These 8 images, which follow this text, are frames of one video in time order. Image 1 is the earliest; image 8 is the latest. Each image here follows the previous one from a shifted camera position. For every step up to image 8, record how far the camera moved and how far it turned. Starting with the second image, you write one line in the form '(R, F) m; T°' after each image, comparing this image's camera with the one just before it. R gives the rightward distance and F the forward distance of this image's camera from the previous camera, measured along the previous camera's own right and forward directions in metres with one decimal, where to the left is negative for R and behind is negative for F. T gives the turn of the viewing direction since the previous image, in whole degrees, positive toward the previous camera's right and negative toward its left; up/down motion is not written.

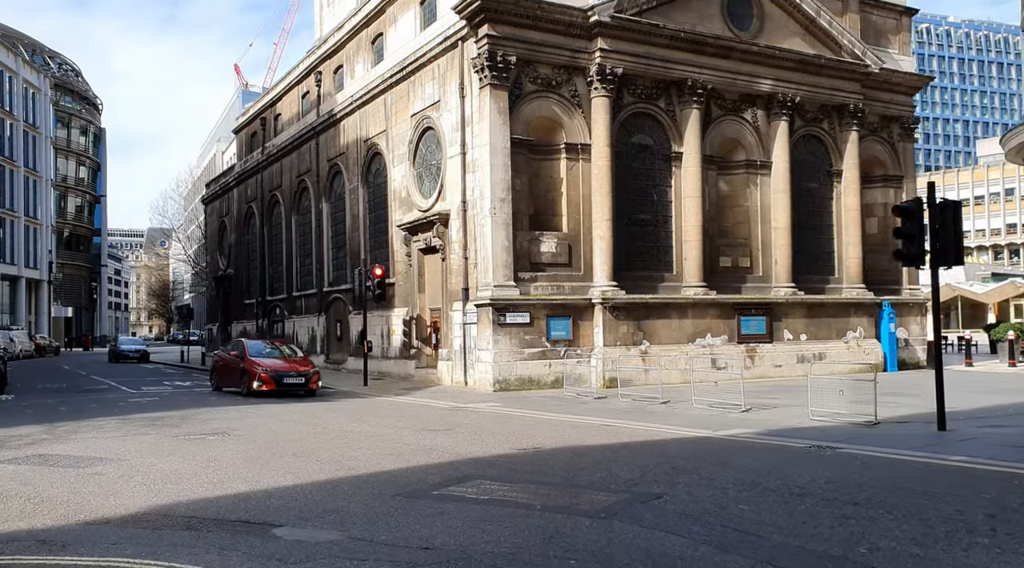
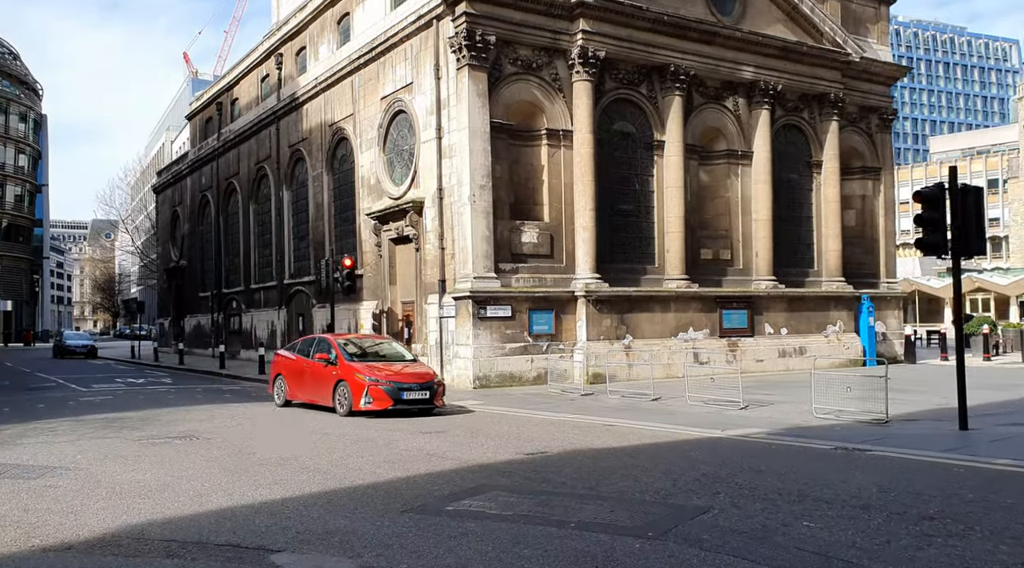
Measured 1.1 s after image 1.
(-0.7, +1.2) m; +3°
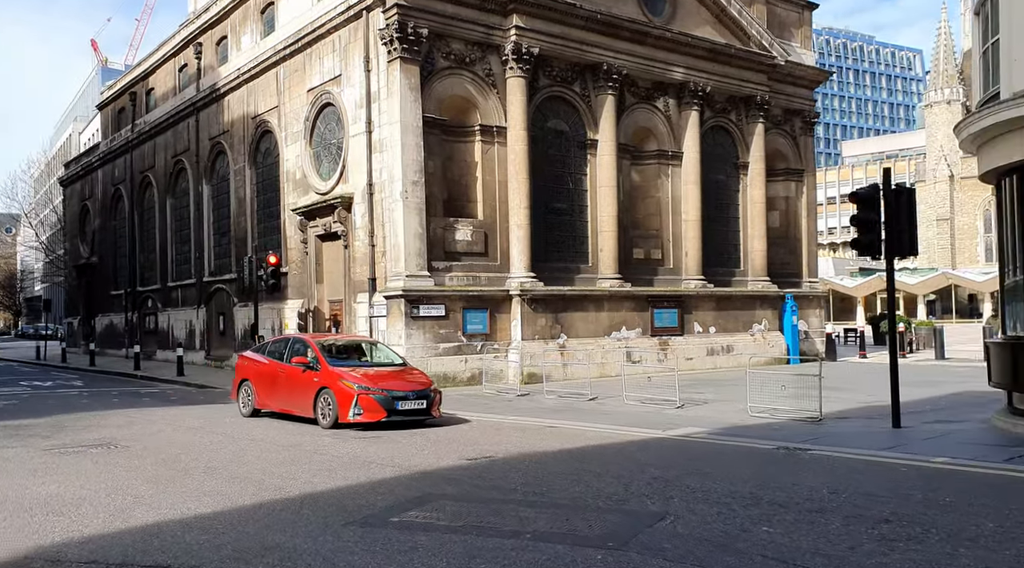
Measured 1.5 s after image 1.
(-0.3, +0.4) m; +5°
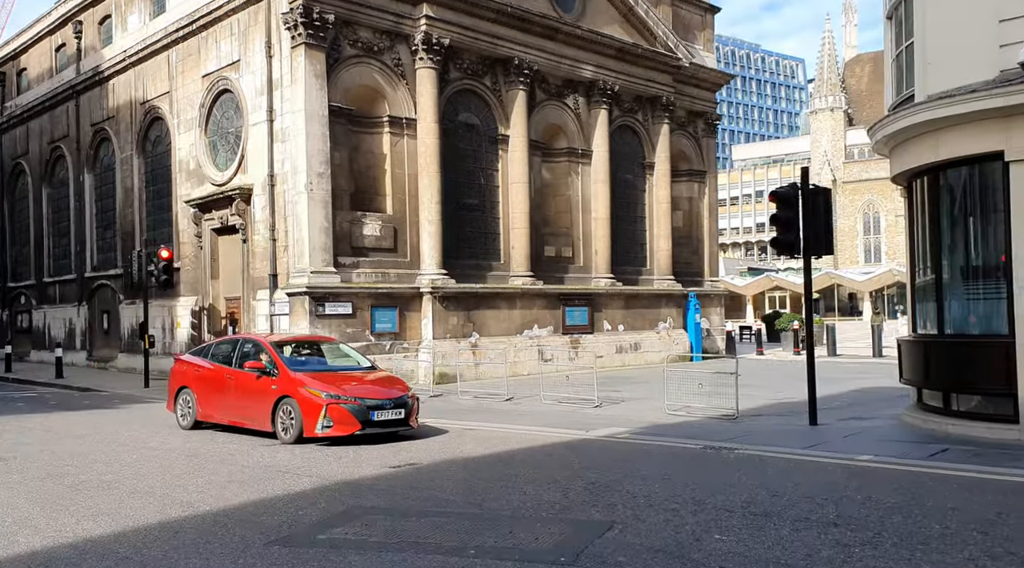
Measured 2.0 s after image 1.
(-0.4, +0.6) m; +6°
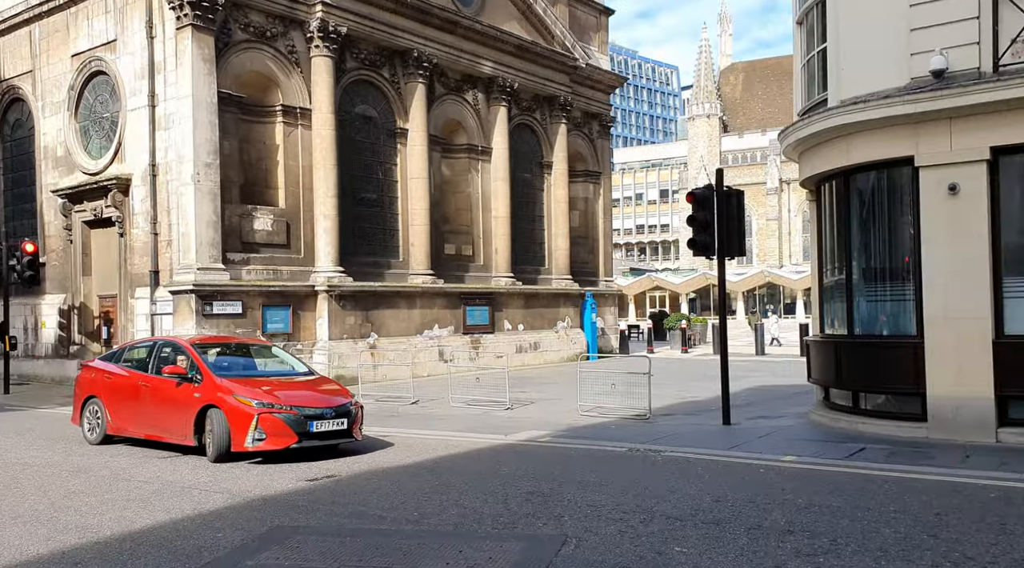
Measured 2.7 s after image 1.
(-0.5, +0.6) m; +7°
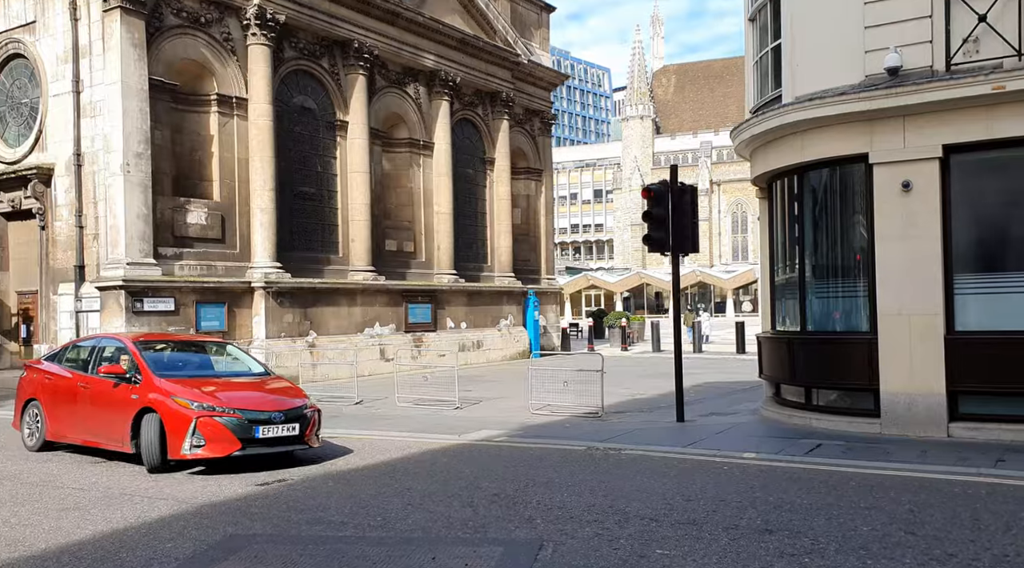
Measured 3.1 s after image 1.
(-0.3, +0.4) m; +4°
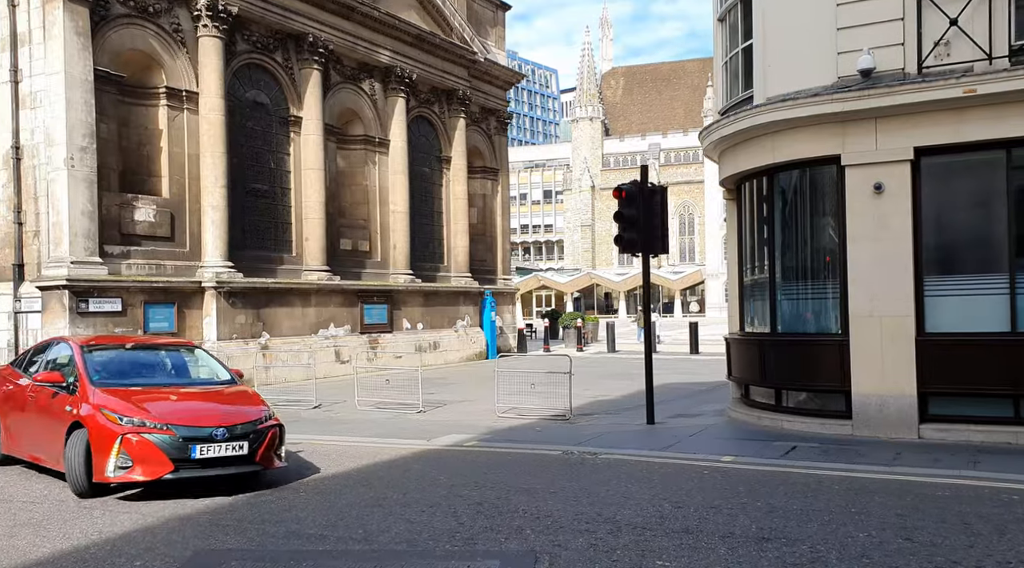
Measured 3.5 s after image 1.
(-0.3, +0.3) m; +3°
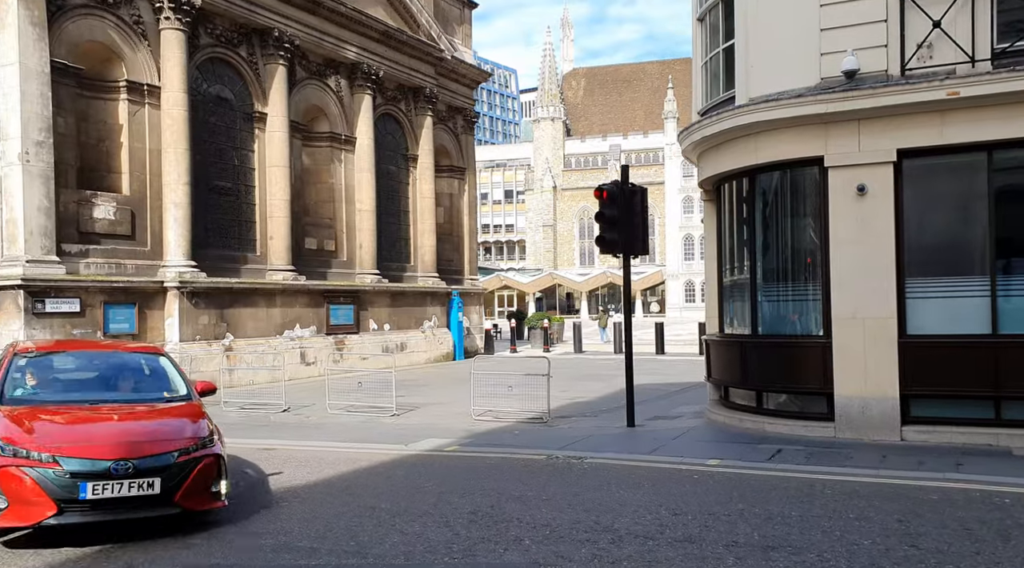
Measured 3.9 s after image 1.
(-0.3, +0.3) m; +3°
